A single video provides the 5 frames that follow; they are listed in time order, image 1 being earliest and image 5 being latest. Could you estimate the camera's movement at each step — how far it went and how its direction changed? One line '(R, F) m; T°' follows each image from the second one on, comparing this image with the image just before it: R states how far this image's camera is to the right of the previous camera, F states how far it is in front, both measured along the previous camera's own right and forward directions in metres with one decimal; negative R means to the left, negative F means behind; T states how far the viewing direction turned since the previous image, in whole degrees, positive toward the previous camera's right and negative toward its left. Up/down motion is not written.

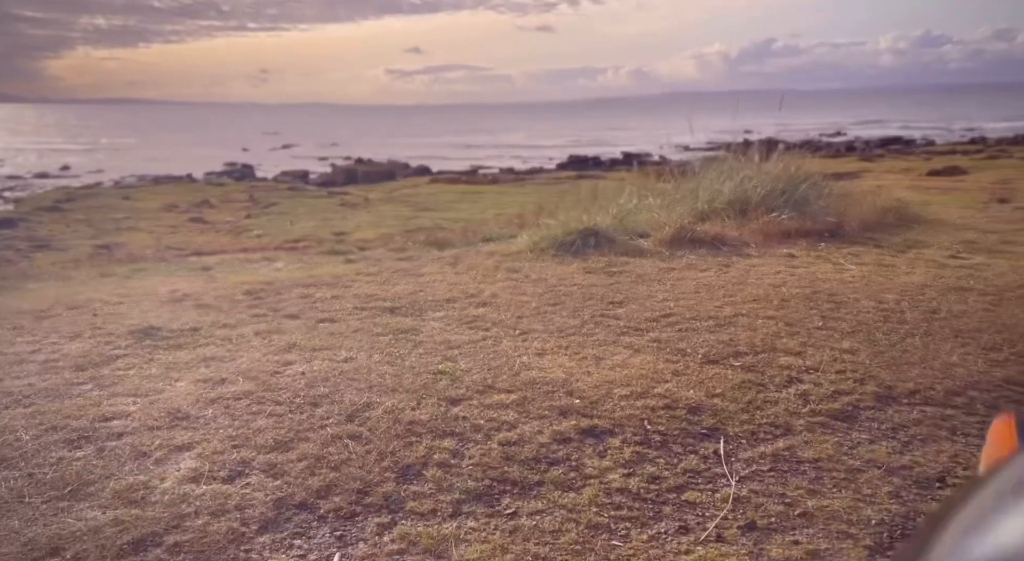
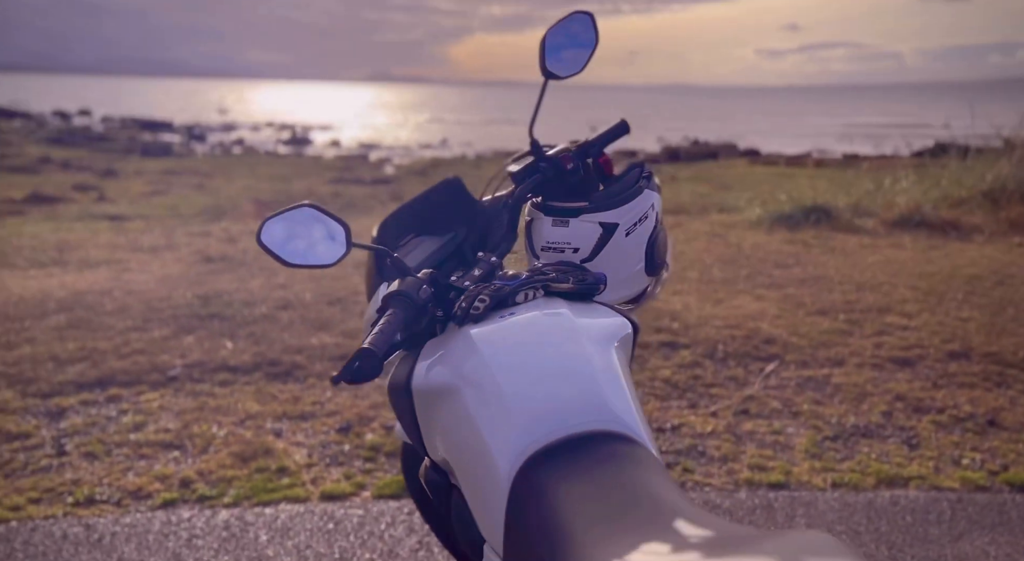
(+1.4, -1.1) m; -23°
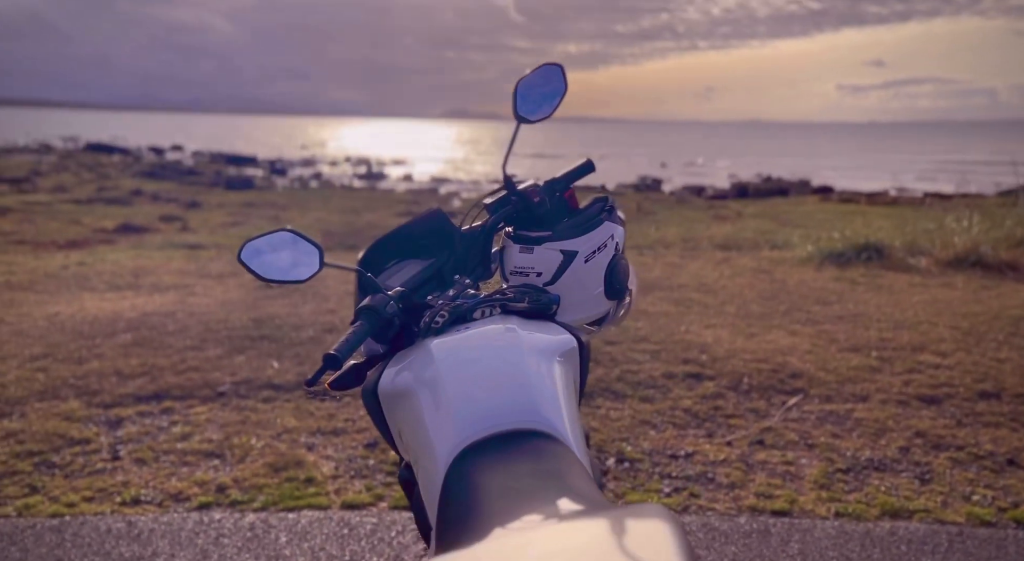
(+0.3, -0.2) m; -5°
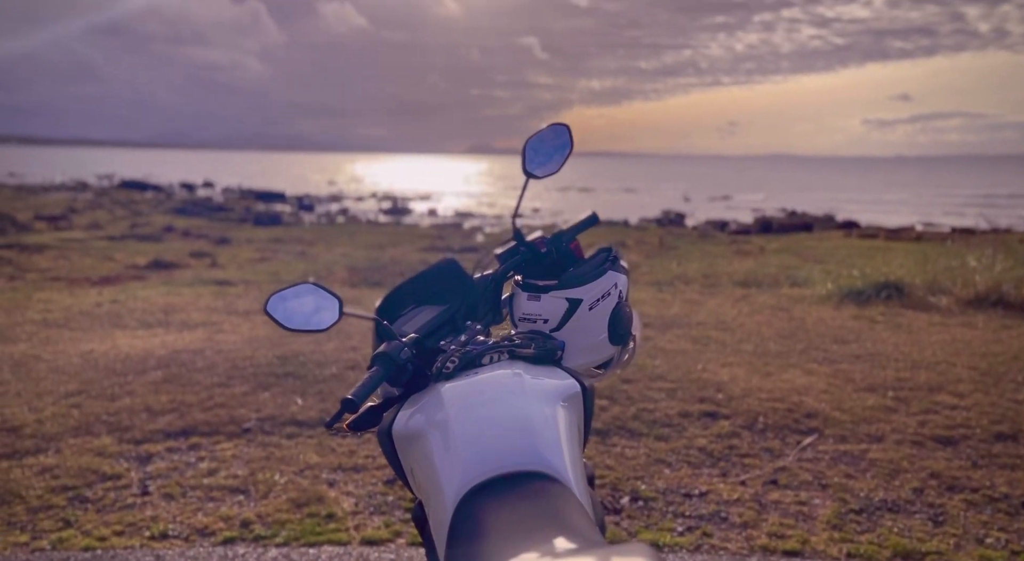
(0.0, -0.1) m; -2°
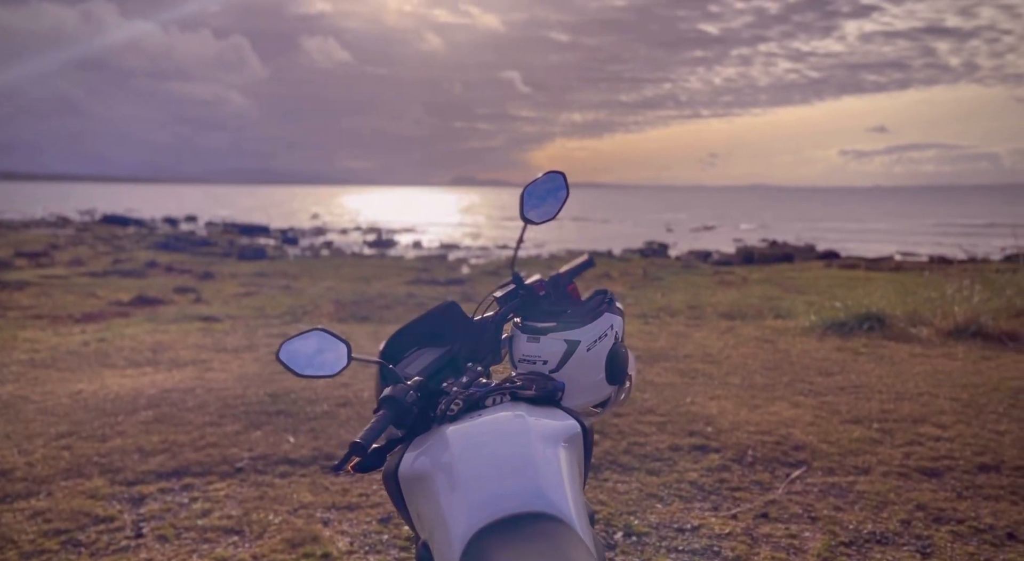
(0.0, -0.1) m; +1°
